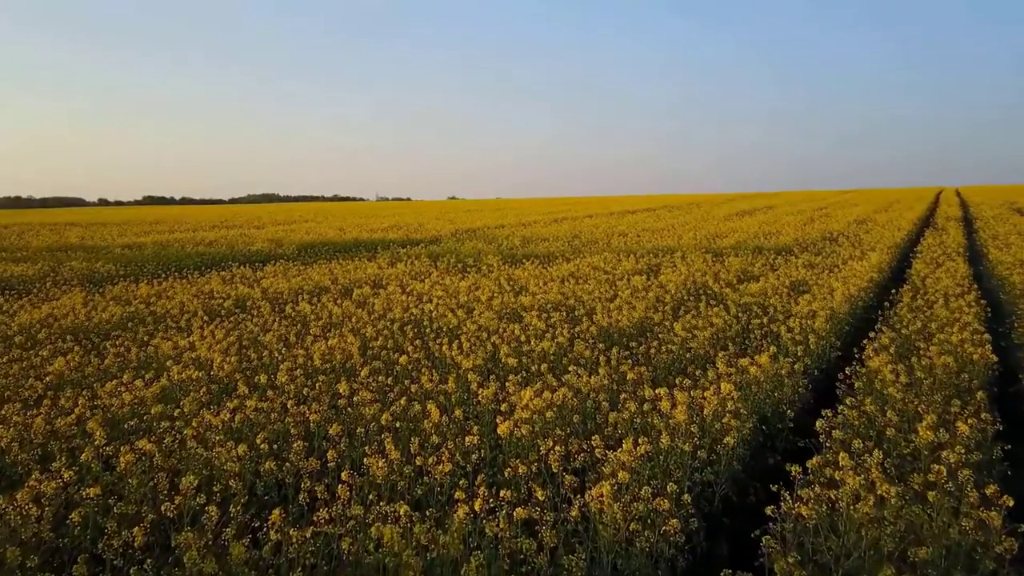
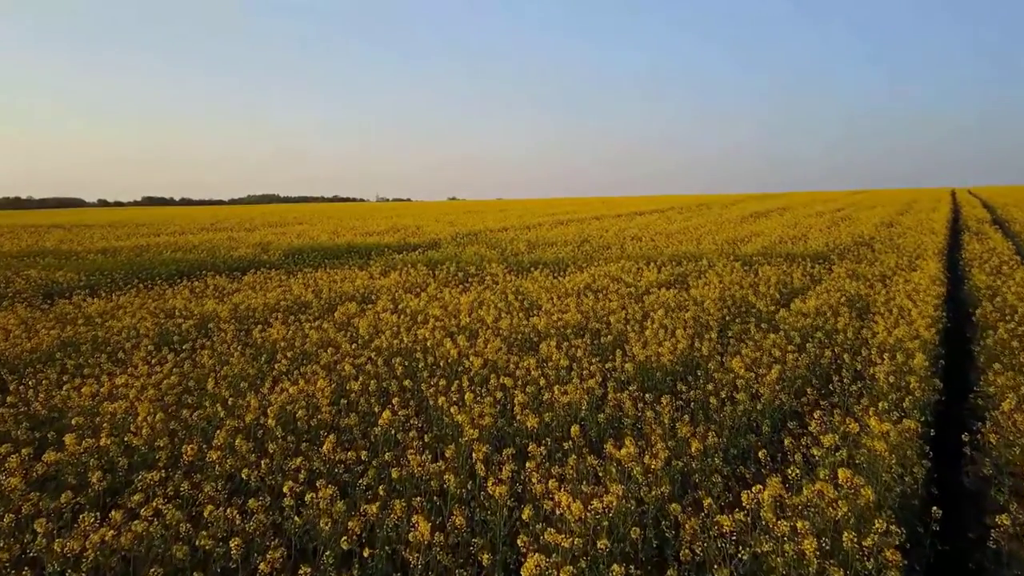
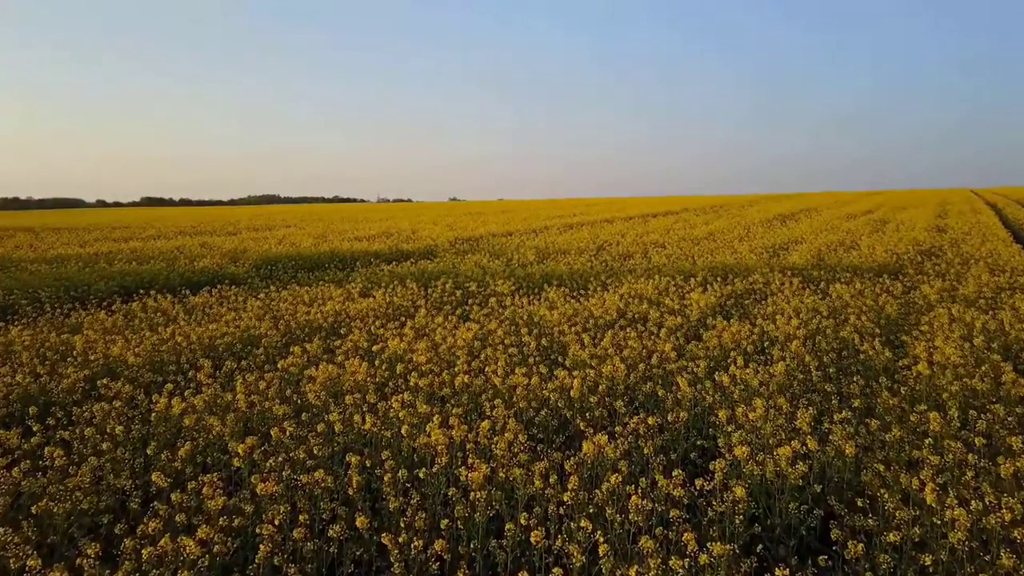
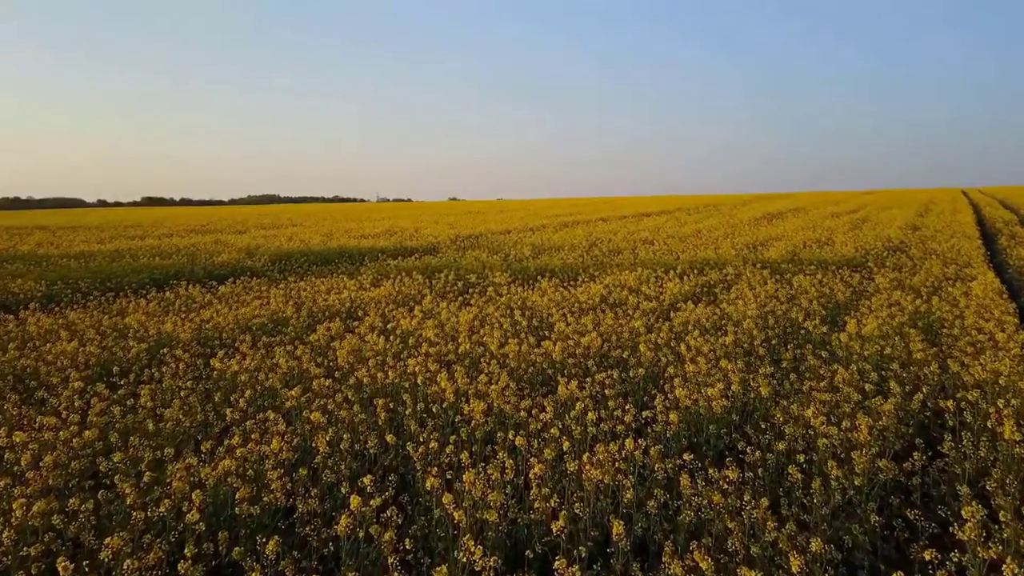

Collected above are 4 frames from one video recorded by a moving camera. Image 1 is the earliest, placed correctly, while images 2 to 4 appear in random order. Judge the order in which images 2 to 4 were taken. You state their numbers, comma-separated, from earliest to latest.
2, 4, 3
